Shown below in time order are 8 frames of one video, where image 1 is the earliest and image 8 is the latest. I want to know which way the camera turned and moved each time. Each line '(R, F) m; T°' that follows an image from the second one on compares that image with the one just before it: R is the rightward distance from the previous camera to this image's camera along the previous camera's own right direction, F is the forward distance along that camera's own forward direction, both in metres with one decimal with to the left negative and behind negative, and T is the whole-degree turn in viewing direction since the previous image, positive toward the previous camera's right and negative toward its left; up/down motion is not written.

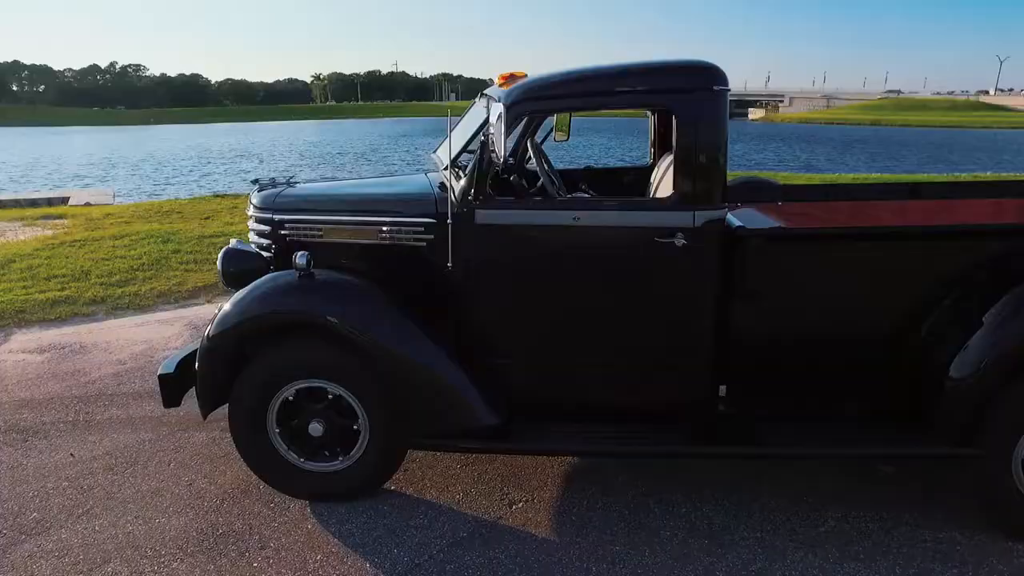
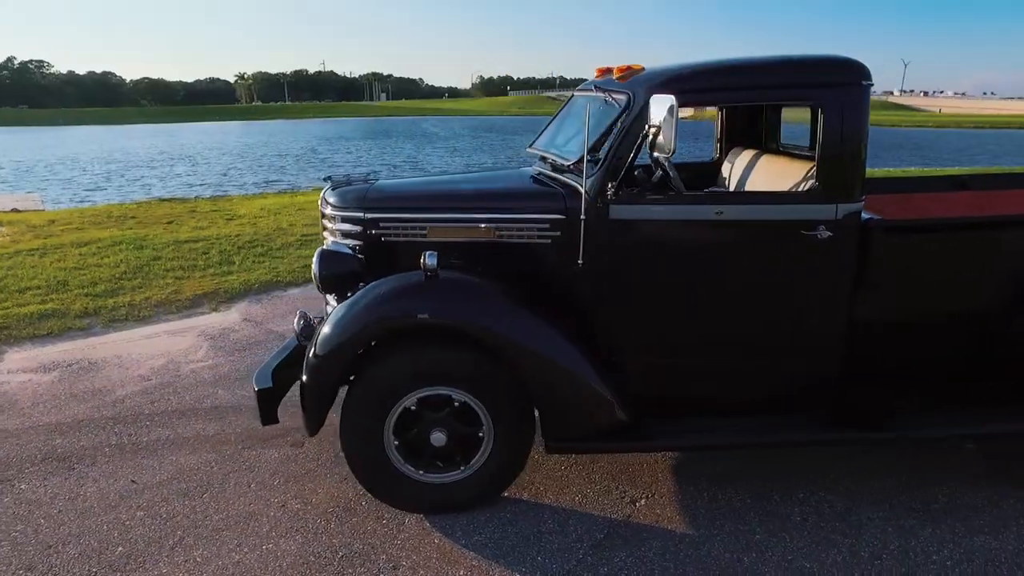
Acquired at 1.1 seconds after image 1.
(-1.0, +0.1) m; +6°
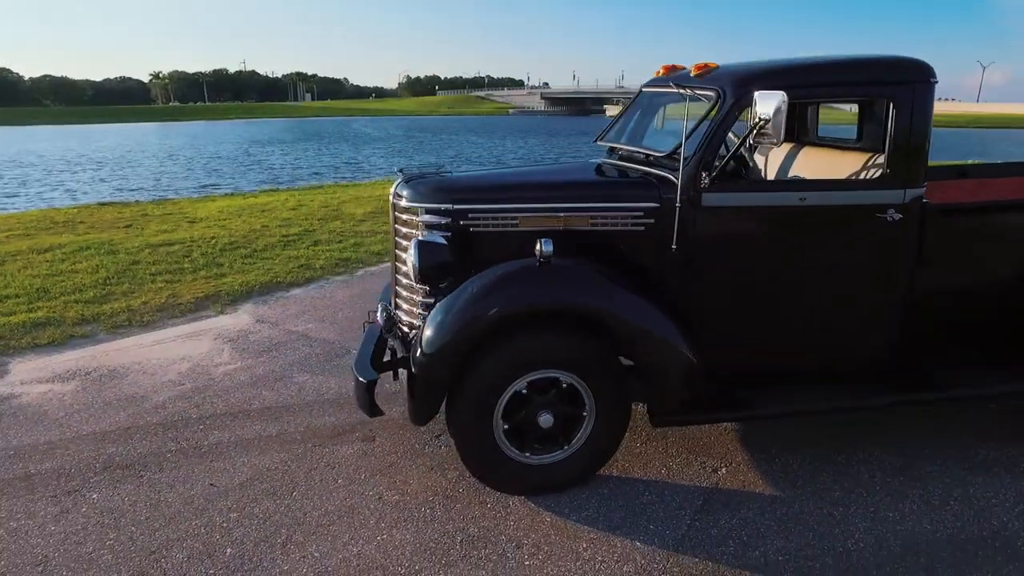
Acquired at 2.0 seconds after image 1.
(-0.9, -0.1) m; +6°
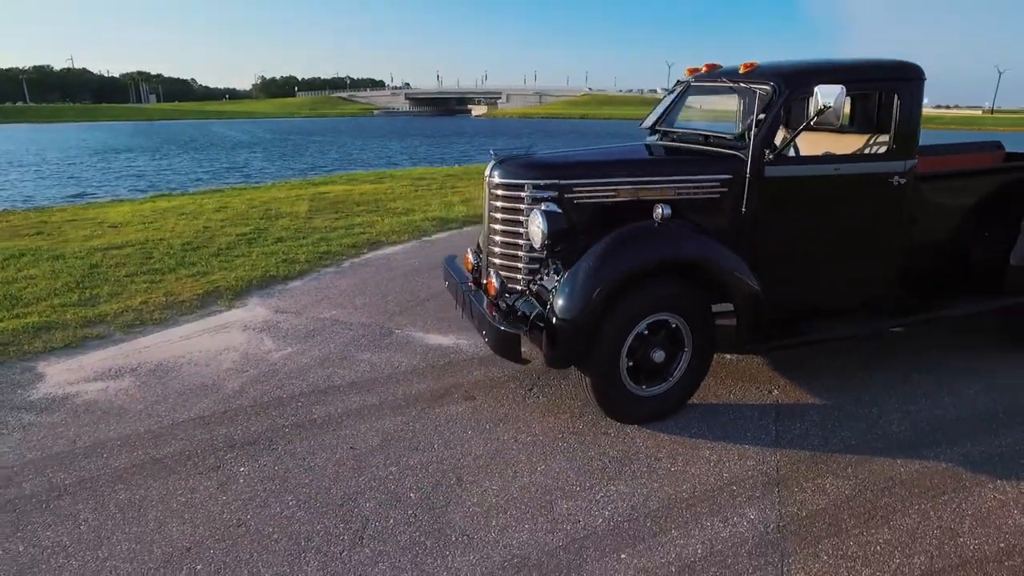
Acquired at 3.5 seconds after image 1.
(-1.5, -0.4) m; +12°
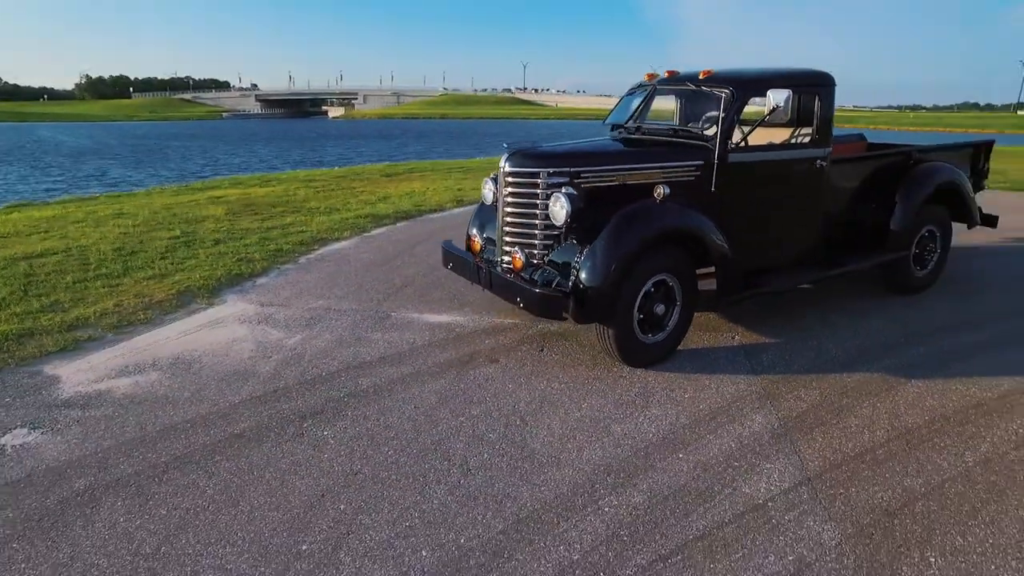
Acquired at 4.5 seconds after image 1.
(-1.2, -0.5) m; +12°
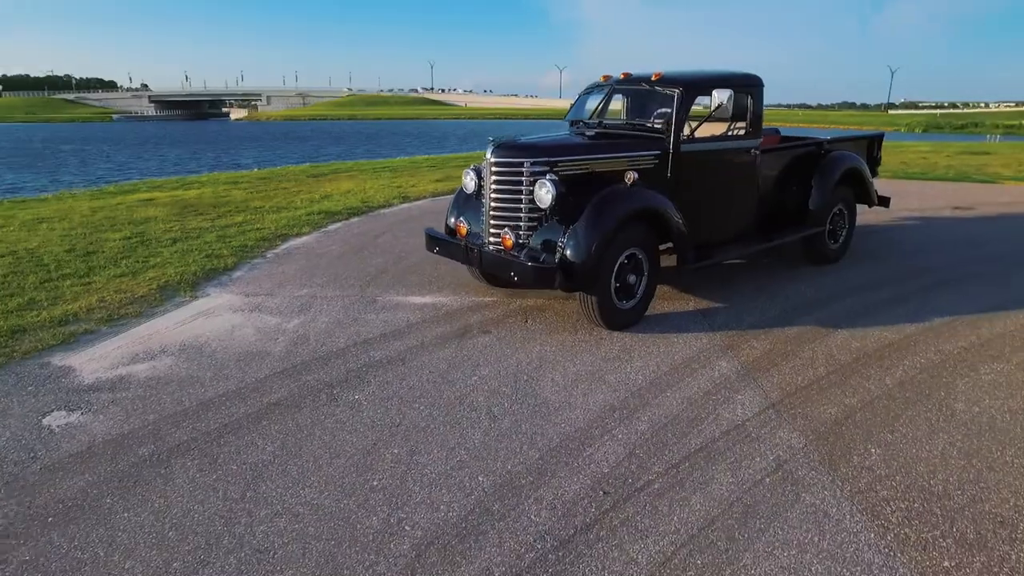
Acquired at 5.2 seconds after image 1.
(-0.7, -0.5) m; +8°
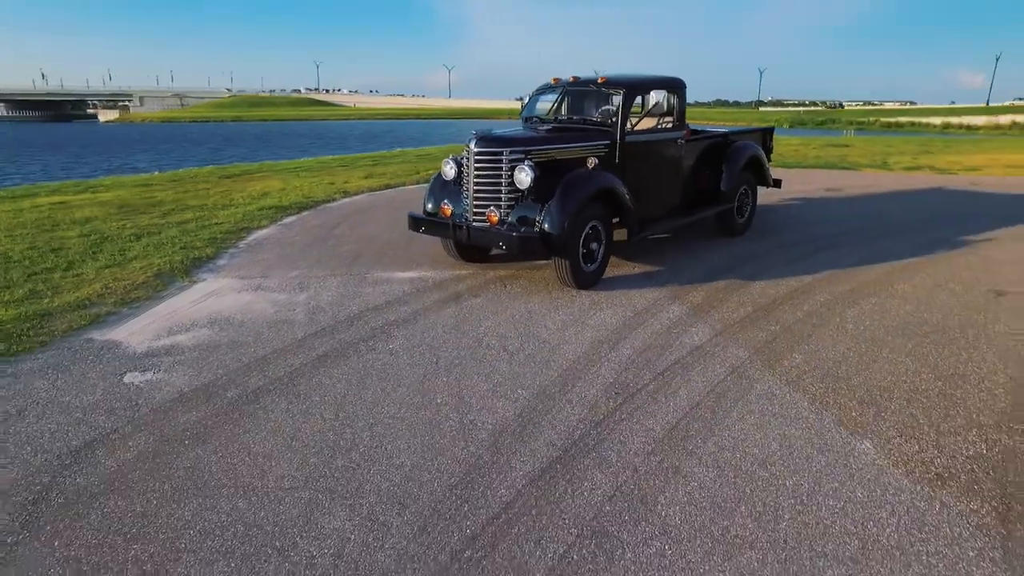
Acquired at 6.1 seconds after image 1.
(-0.9, -1.0) m; +9°
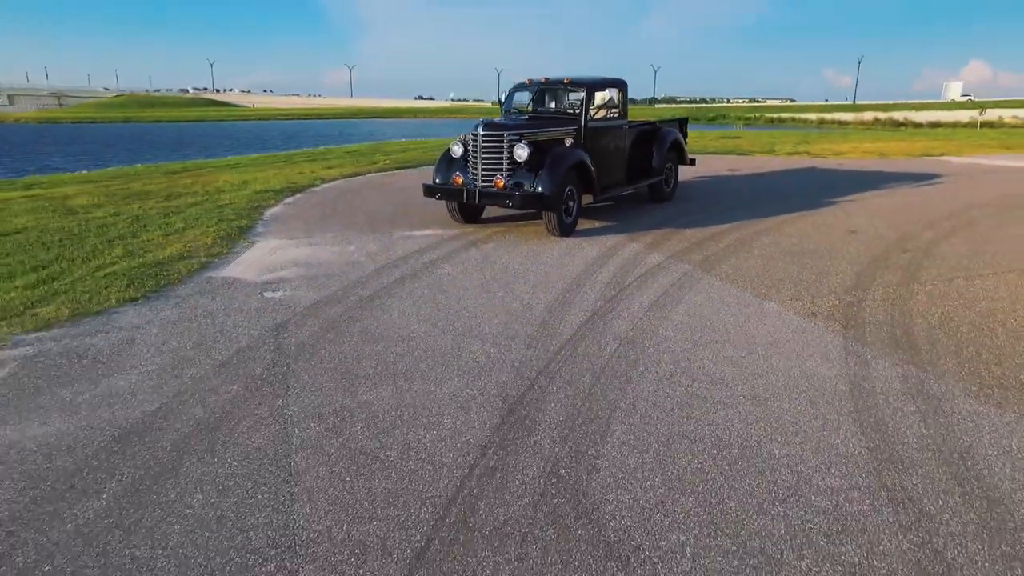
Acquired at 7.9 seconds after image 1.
(-1.3, -2.1) m; +8°
